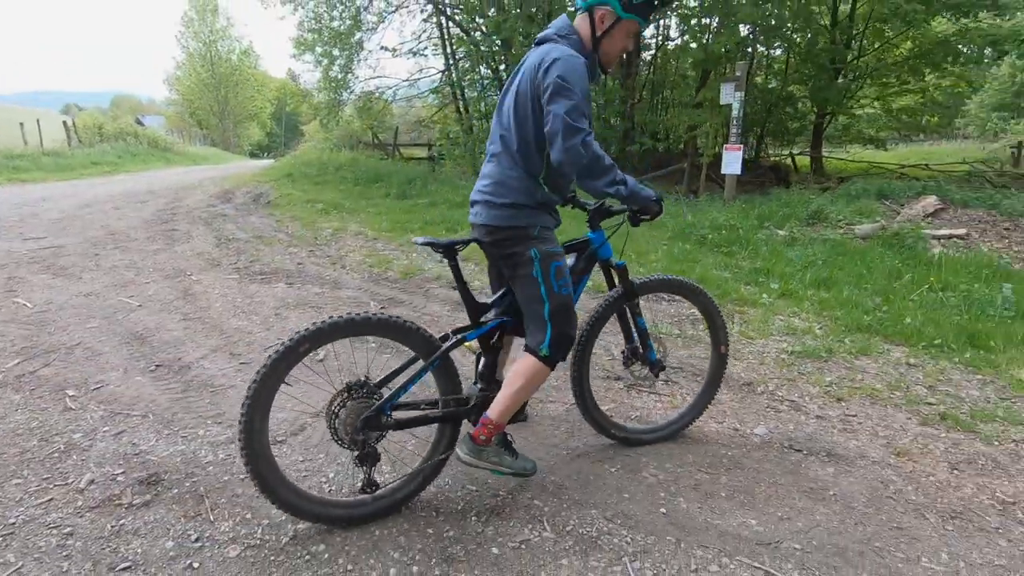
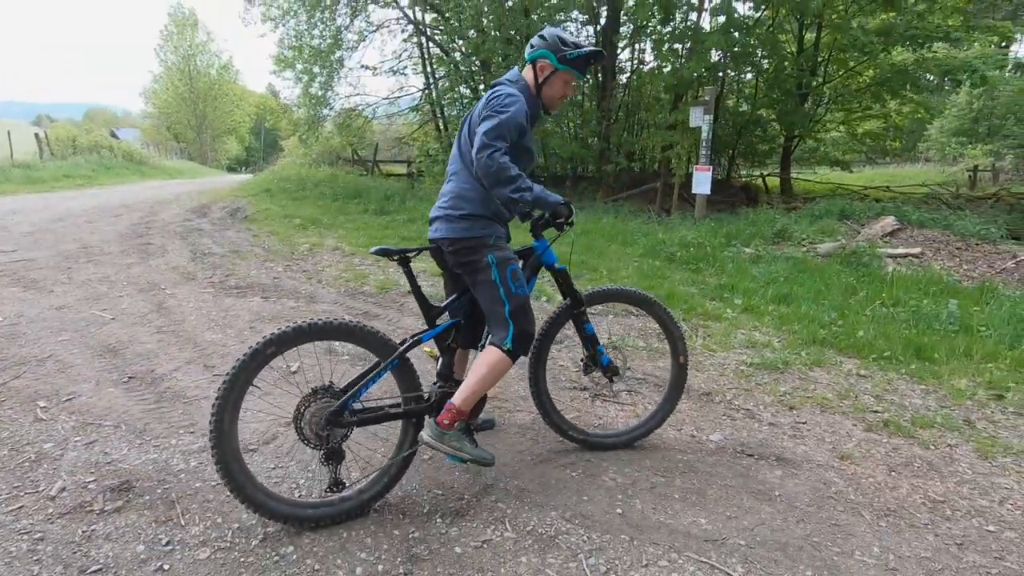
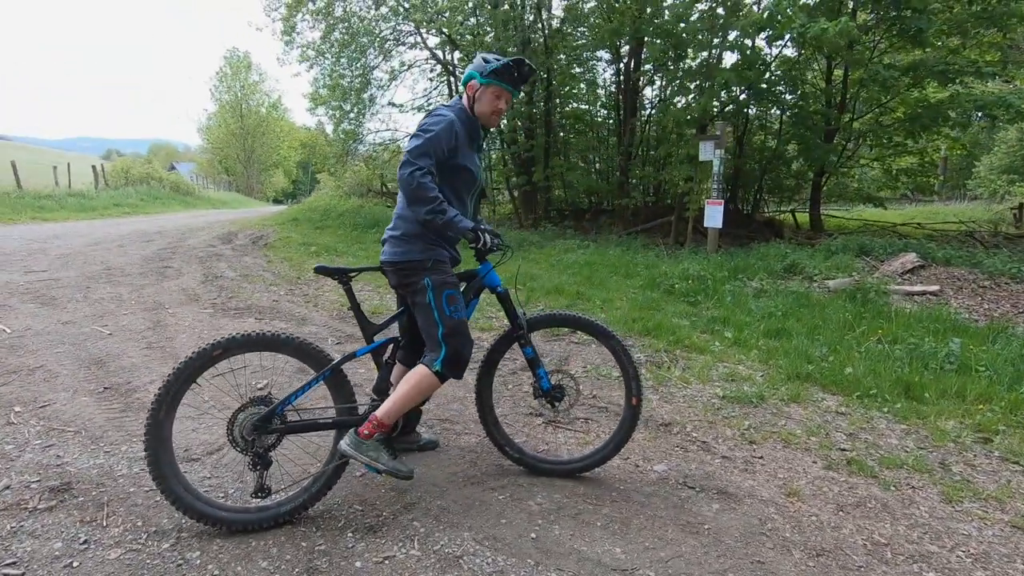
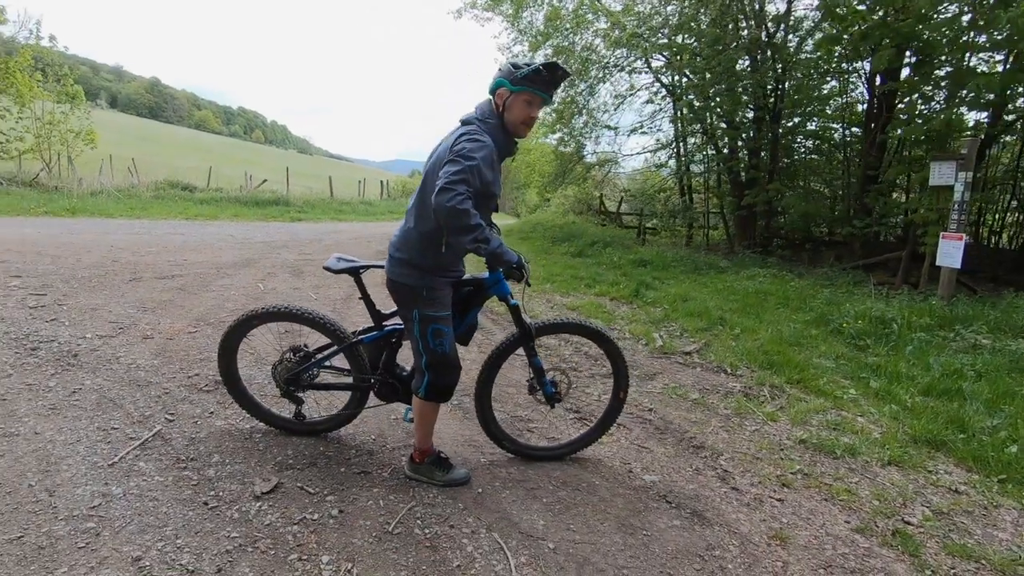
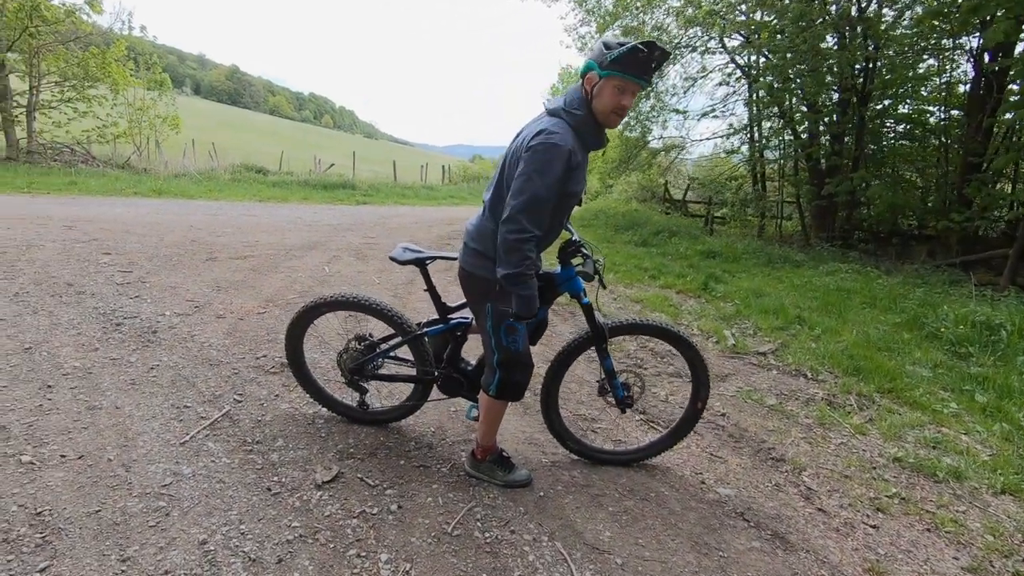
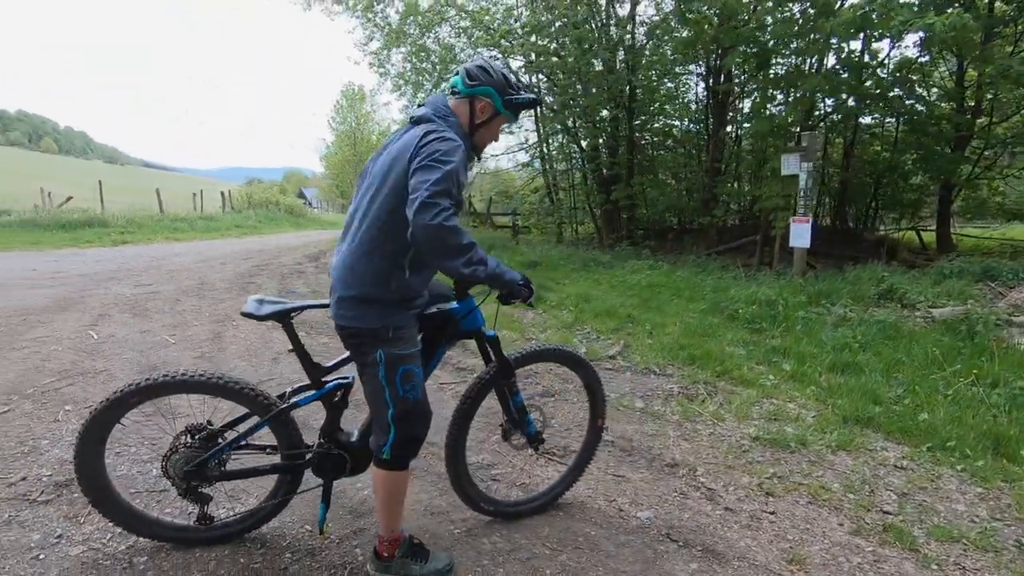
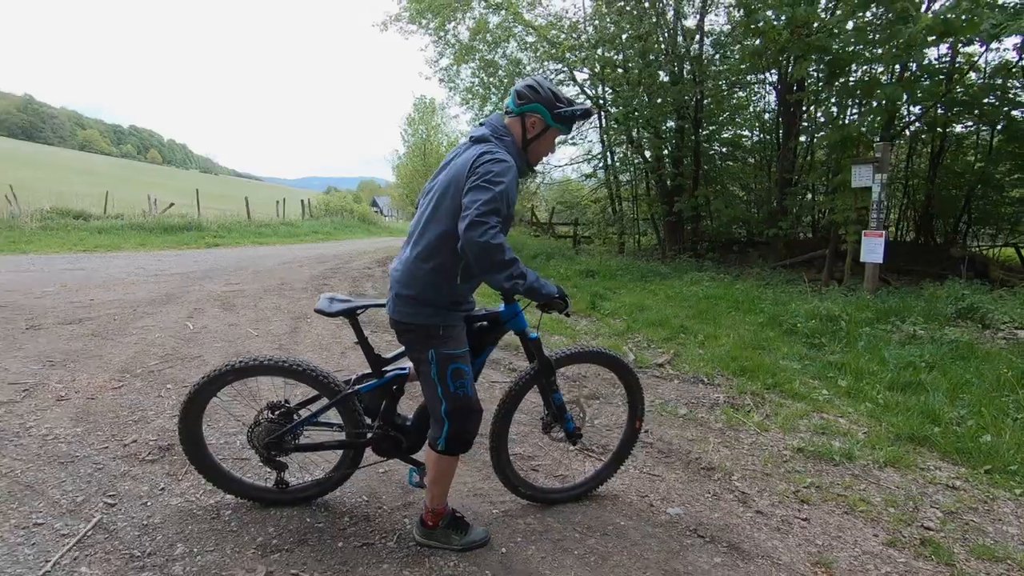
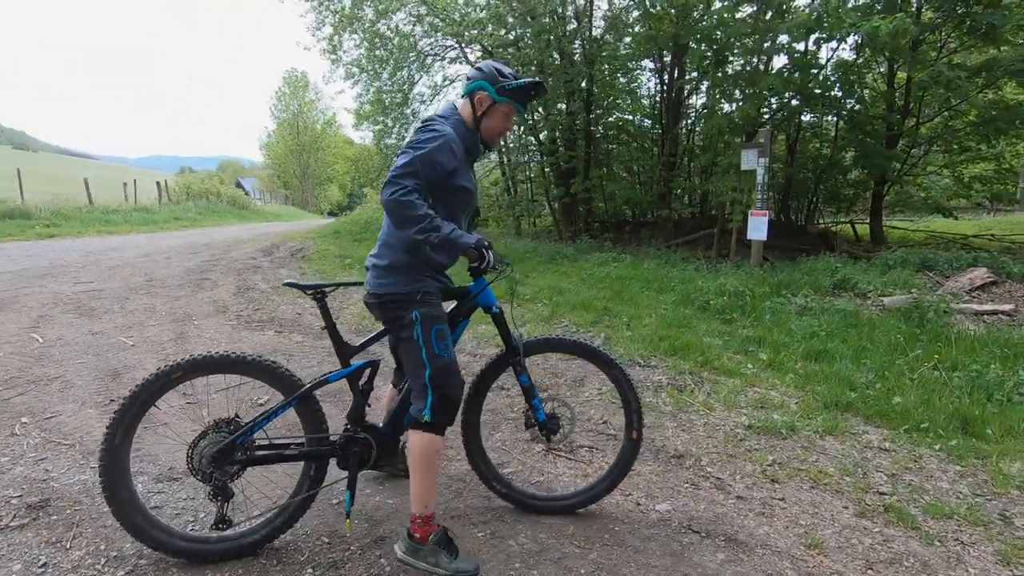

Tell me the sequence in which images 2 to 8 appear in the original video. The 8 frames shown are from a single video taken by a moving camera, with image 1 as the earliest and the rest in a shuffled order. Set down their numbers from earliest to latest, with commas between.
2, 3, 8, 6, 7, 4, 5
